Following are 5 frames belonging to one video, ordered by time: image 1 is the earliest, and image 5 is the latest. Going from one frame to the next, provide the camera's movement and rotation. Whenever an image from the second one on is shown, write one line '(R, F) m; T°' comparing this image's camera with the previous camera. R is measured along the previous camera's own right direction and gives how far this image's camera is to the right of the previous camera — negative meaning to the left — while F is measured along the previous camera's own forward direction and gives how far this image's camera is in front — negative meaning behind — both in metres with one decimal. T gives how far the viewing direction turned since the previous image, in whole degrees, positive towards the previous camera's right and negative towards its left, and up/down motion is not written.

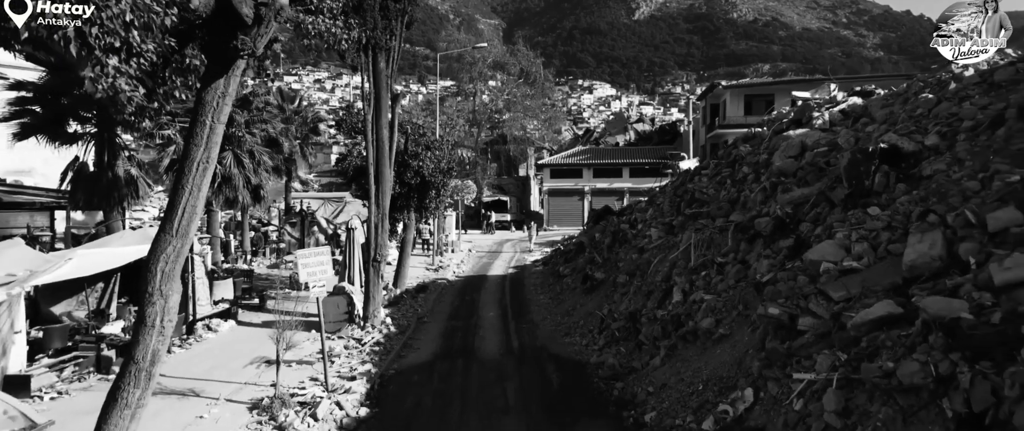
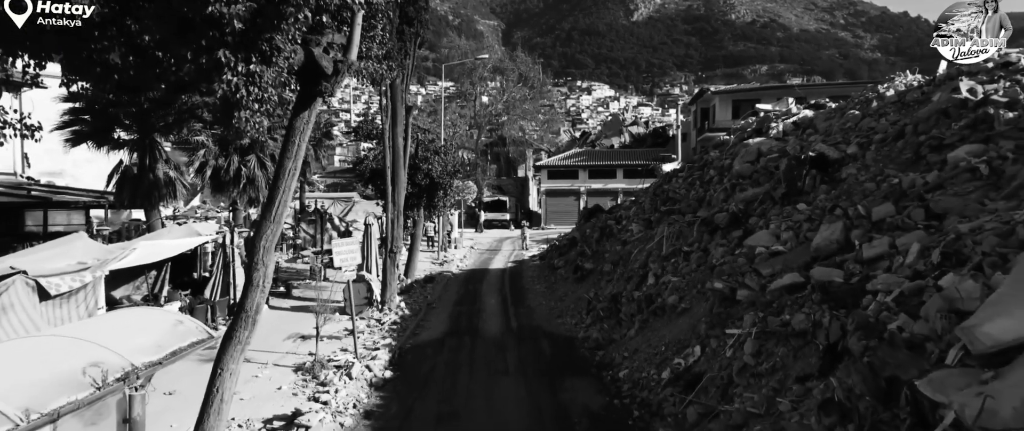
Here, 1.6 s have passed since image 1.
(0.0, -2.8) m; 0°
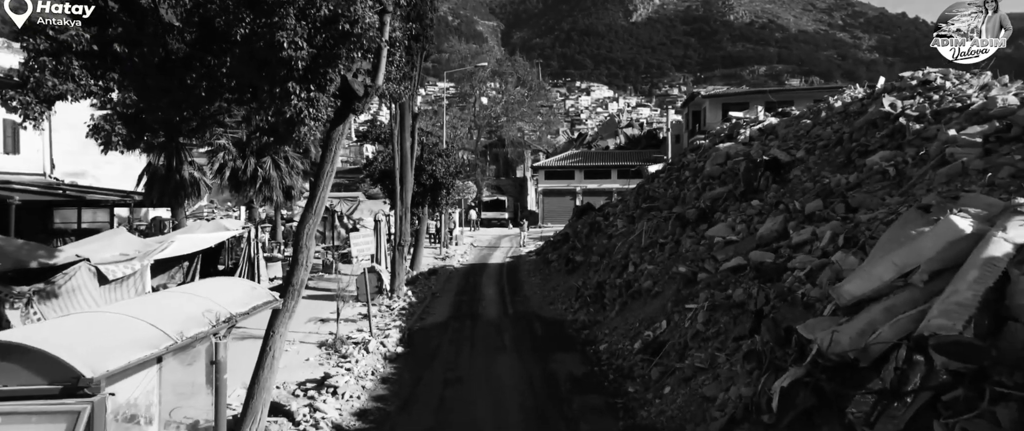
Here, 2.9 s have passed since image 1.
(+0.1, -2.3) m; 0°
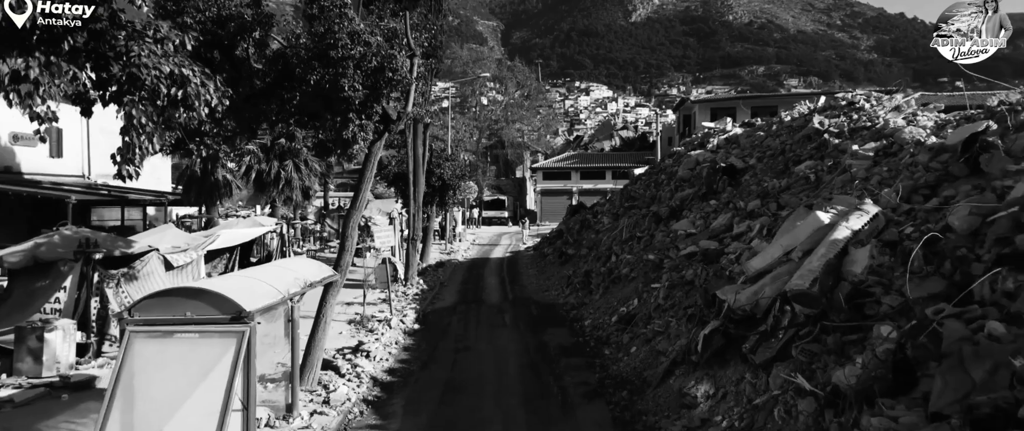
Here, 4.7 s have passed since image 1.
(0.0, -3.3) m; 0°
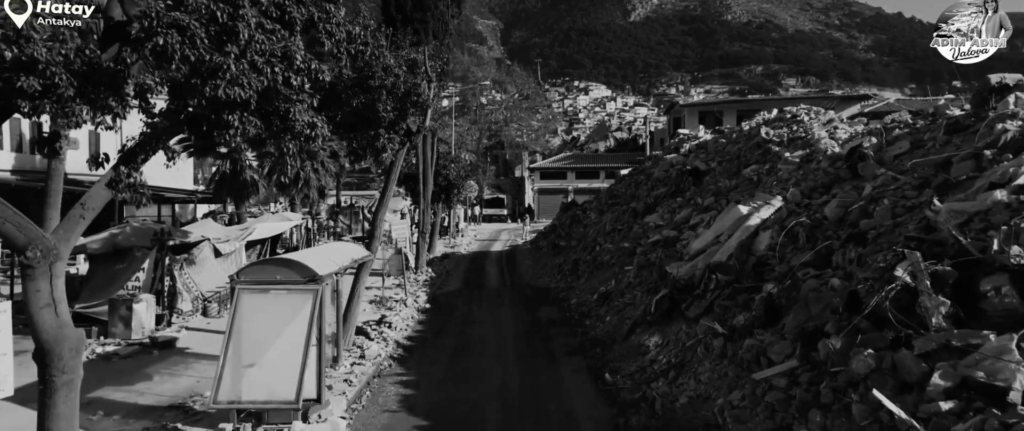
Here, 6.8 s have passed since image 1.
(0.0, -3.6) m; 0°
